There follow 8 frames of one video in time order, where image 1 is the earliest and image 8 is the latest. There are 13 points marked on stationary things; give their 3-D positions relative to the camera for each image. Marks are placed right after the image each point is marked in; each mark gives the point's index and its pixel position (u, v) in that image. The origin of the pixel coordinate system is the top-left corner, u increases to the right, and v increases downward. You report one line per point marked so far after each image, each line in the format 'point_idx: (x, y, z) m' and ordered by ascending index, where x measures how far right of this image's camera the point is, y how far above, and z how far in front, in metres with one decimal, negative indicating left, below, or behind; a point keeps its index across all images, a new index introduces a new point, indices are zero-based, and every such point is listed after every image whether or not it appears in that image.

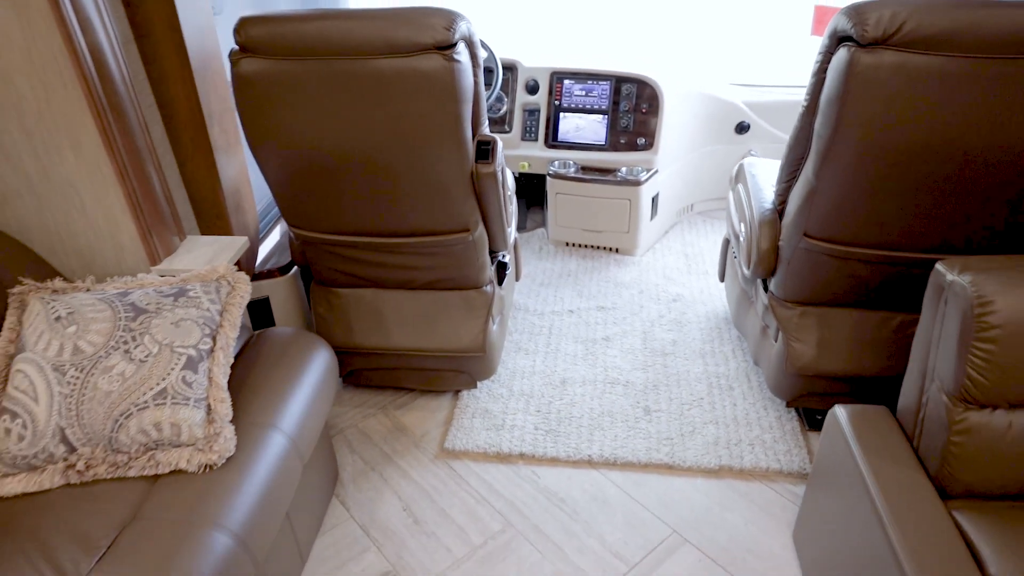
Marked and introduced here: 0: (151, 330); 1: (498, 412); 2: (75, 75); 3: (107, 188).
0: (-0.7, -0.1, +1.4) m
1: (0.0, -0.4, +2.1) m
2: (-0.9, +0.4, +1.4) m
3: (-0.9, +0.2, +1.5) m
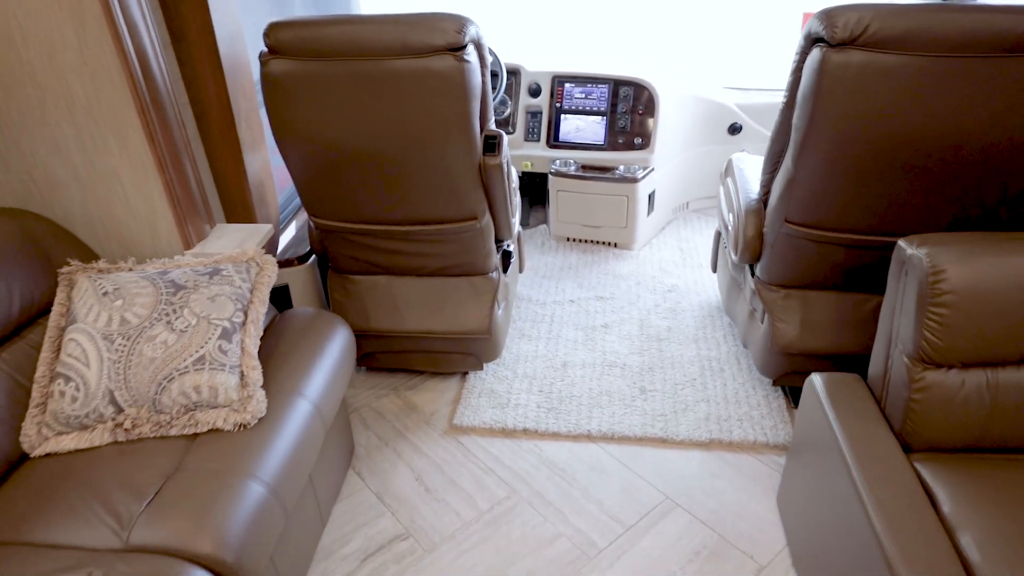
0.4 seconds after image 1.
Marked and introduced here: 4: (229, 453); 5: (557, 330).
0: (-0.7, 0.0, +1.5) m
1: (0.0, -0.3, +2.3) m
2: (-0.9, +0.5, +1.5) m
3: (-0.9, +0.3, +1.7) m
4: (-0.6, -0.3, +1.4) m
5: (+0.2, -0.2, +2.5) m
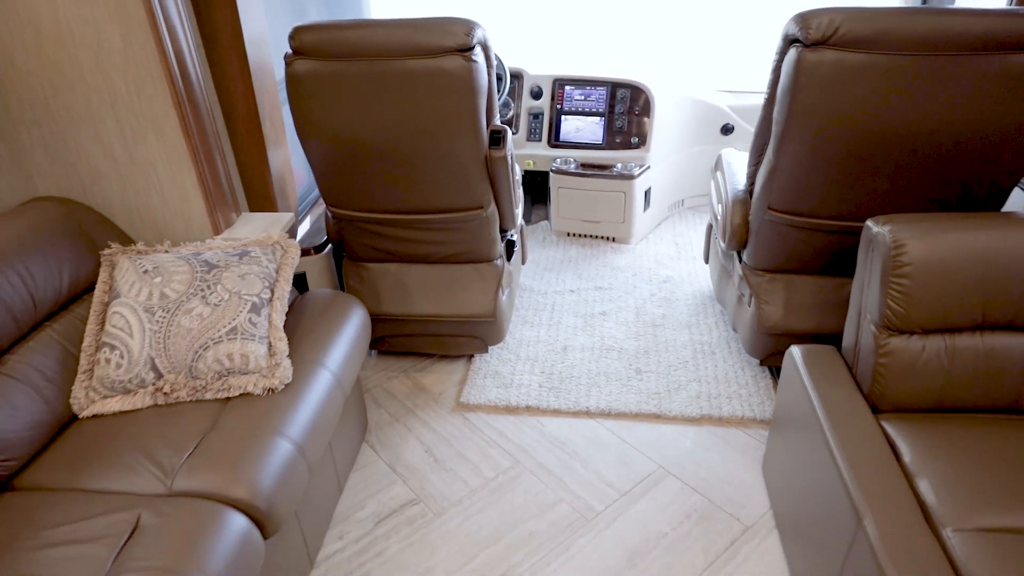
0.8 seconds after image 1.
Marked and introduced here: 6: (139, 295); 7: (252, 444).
0: (-0.7, 0.0, +1.7) m
1: (0.0, -0.3, +2.4) m
2: (-0.9, +0.5, +1.7) m
3: (-0.9, +0.3, +1.8) m
4: (-0.6, -0.3, +1.5) m
5: (+0.2, -0.1, +2.7) m
6: (-0.9, 0.0, +1.6) m
7: (-0.6, -0.3, +1.5) m
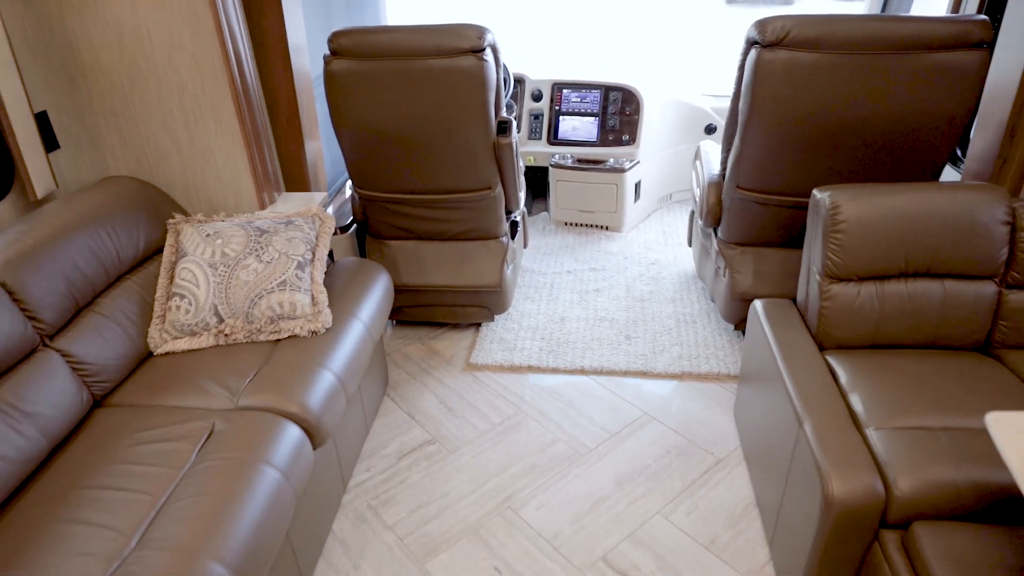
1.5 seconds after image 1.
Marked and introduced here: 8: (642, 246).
0: (-0.7, +0.1, +2.0) m
1: (0.0, -0.2, +2.7) m
2: (-0.9, +0.7, +2.0) m
3: (-0.9, +0.4, +2.1) m
4: (-0.6, -0.2, +1.8) m
5: (+0.2, 0.0, +3.0) m
6: (-0.9, +0.1, +1.9) m
7: (-0.6, -0.2, +1.8) m
8: (+0.6, +0.2, +3.3) m
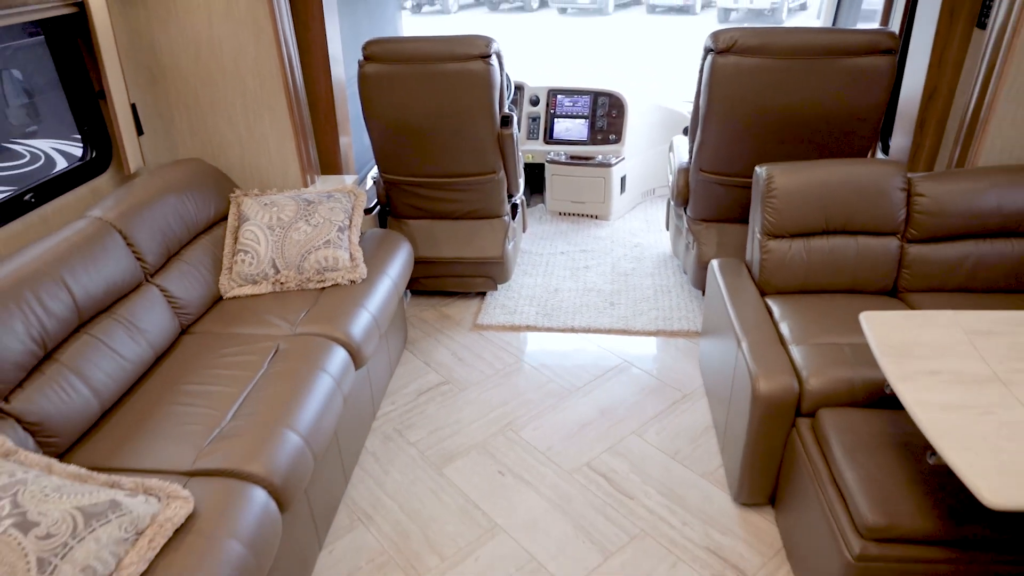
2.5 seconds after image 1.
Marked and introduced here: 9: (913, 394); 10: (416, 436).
0: (-0.7, +0.3, +2.4) m
1: (0.0, -0.1, +3.1) m
2: (-0.9, +0.8, +2.5) m
3: (-0.9, +0.6, +2.6) m
4: (-0.6, 0.0, +2.3) m
5: (+0.2, +0.1, +3.4) m
6: (-0.9, +0.2, +2.4) m
7: (-0.6, -0.1, +2.2) m
8: (+0.6, +0.3, +3.8) m
9: (+0.8, -0.2, +1.3) m
10: (-0.3, -0.5, +2.4) m
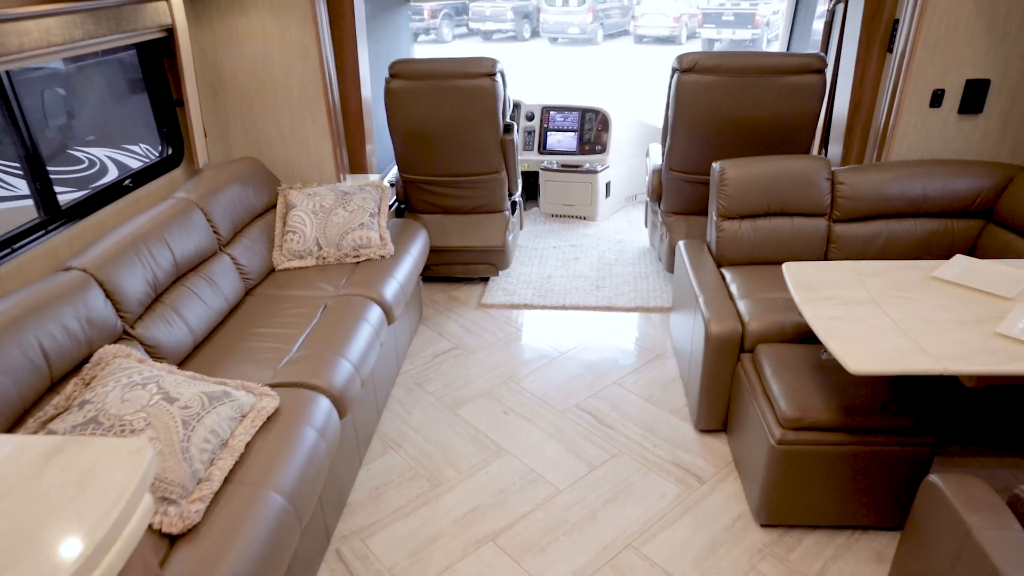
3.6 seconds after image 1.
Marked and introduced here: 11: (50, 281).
0: (-0.7, +0.4, +2.9) m
1: (0.0, 0.0, +3.6) m
2: (-0.9, +0.9, +3.0) m
3: (-0.9, +0.7, +3.1) m
4: (-0.6, +0.1, +2.8) m
5: (+0.2, +0.2, +3.9) m
6: (-0.9, +0.4, +2.9) m
7: (-0.5, 0.0, +2.7) m
8: (+0.6, +0.4, +4.3) m
9: (+0.8, -0.1, +1.8) m
10: (-0.3, -0.4, +2.9) m
11: (-1.3, 0.0, +1.8) m
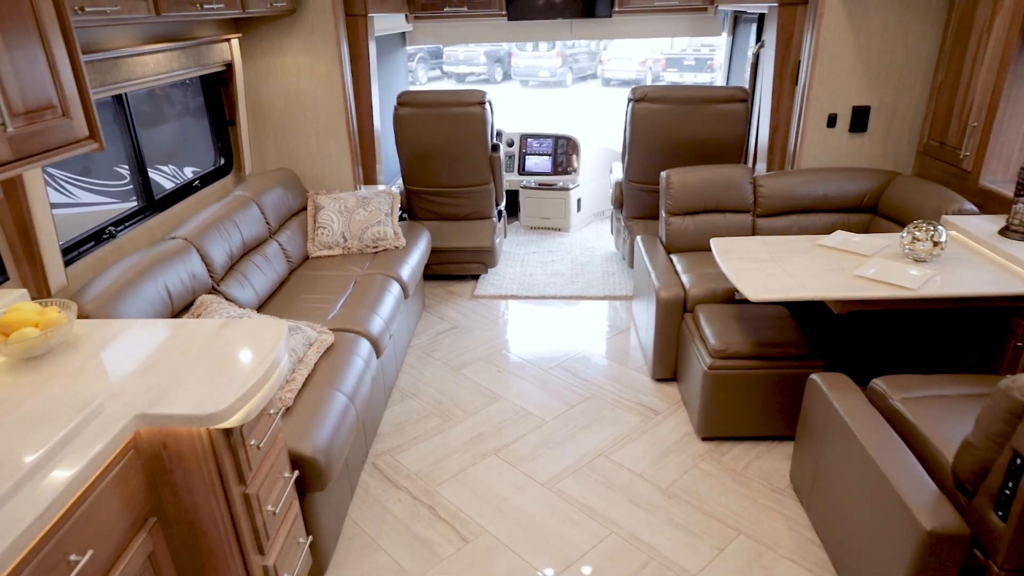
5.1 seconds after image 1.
0: (-0.8, +0.5, +3.6) m
1: (-0.1, 0.0, +4.3) m
2: (-0.9, +1.0, +3.6) m
3: (-0.9, +0.7, +3.7) m
4: (-0.6, +0.2, +3.4) m
5: (+0.1, +0.2, +4.6) m
6: (-0.9, +0.4, +3.5) m
7: (-0.6, +0.1, +3.3) m
8: (+0.5, +0.4, +5.0) m
9: (+0.8, +0.1, +2.5) m
10: (-0.4, -0.3, +3.5) m
11: (-1.3, +0.2, +2.4) m
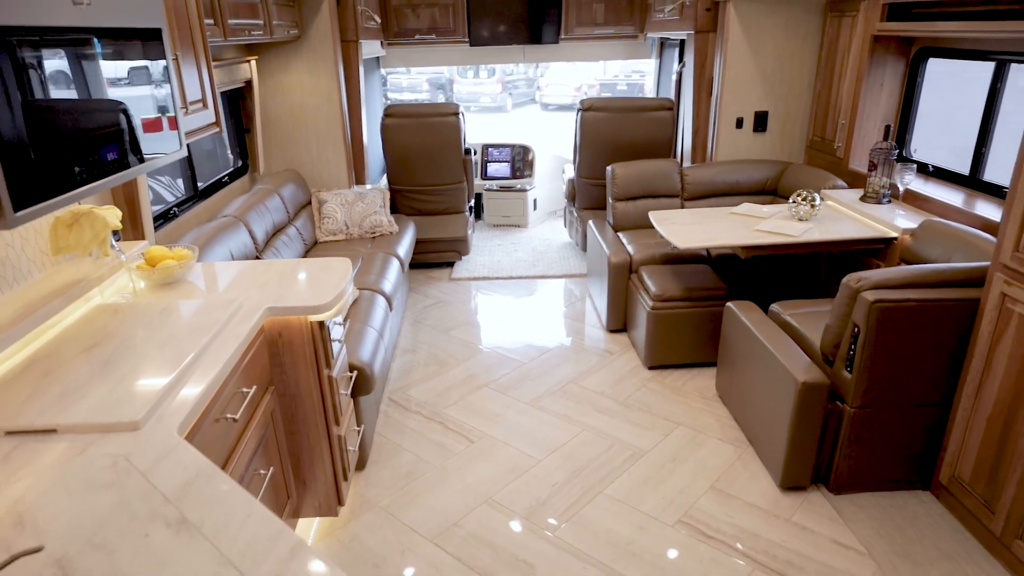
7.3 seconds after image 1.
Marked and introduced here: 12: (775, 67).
0: (-0.9, +0.6, +4.2) m
1: (-0.3, +0.1, +4.9) m
2: (-1.1, +1.1, +4.3) m
3: (-1.1, +0.8, +4.4) m
4: (-0.7, +0.3, +4.0) m
5: (-0.2, +0.3, +5.3) m
6: (-1.1, +0.5, +4.1) m
7: (-0.7, +0.3, +4.0) m
8: (+0.2, +0.5, +5.7) m
9: (+0.8, +0.3, +3.3) m
10: (-0.5, -0.2, +4.1) m
11: (-1.3, +0.3, +3.0) m
12: (+1.6, +1.4, +4.2) m
